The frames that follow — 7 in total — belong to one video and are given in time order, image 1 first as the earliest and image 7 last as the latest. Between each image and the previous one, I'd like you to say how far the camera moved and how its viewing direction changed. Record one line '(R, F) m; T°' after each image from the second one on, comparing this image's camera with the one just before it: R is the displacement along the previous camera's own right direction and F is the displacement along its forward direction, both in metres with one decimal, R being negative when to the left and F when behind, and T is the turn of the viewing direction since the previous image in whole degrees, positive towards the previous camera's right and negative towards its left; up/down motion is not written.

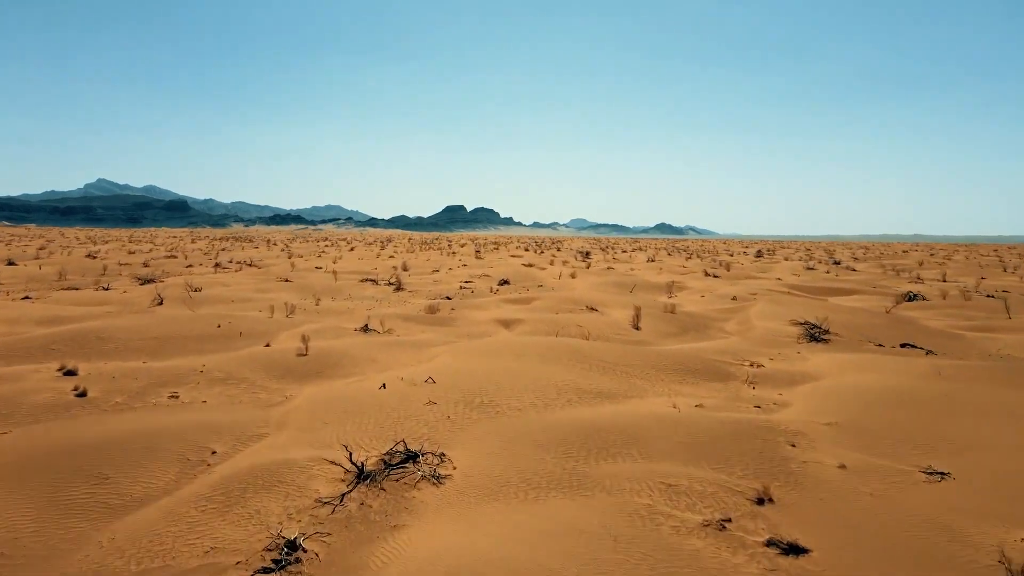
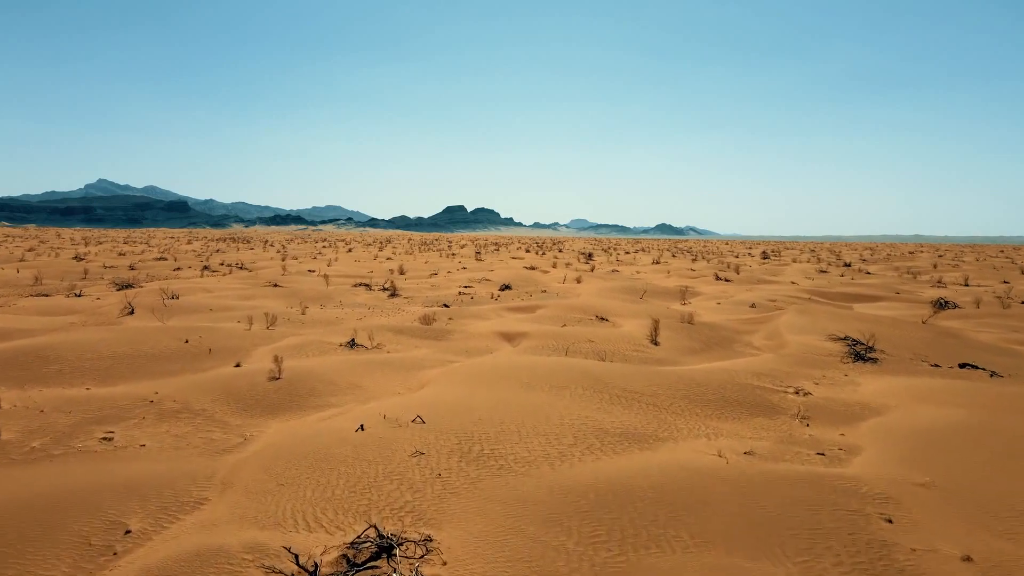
(0.0, +1.0) m; 0°
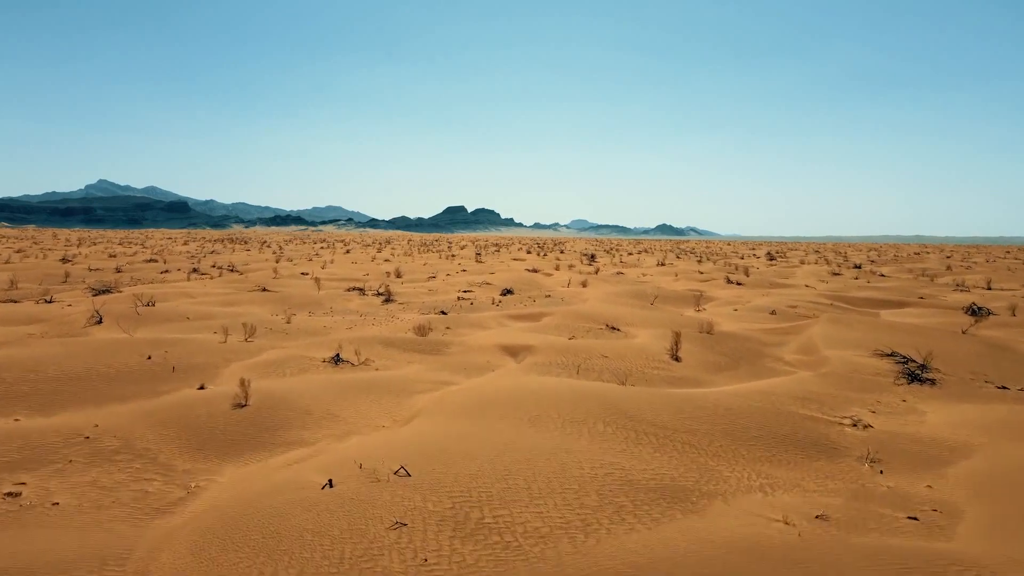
(0.0, +1.0) m; 0°
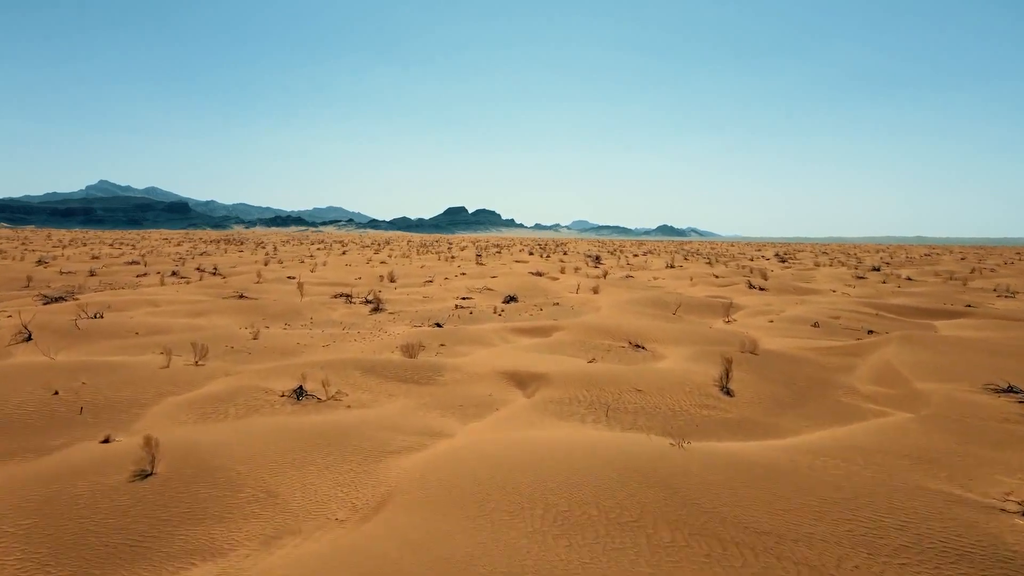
(-0.1, +1.7) m; 0°
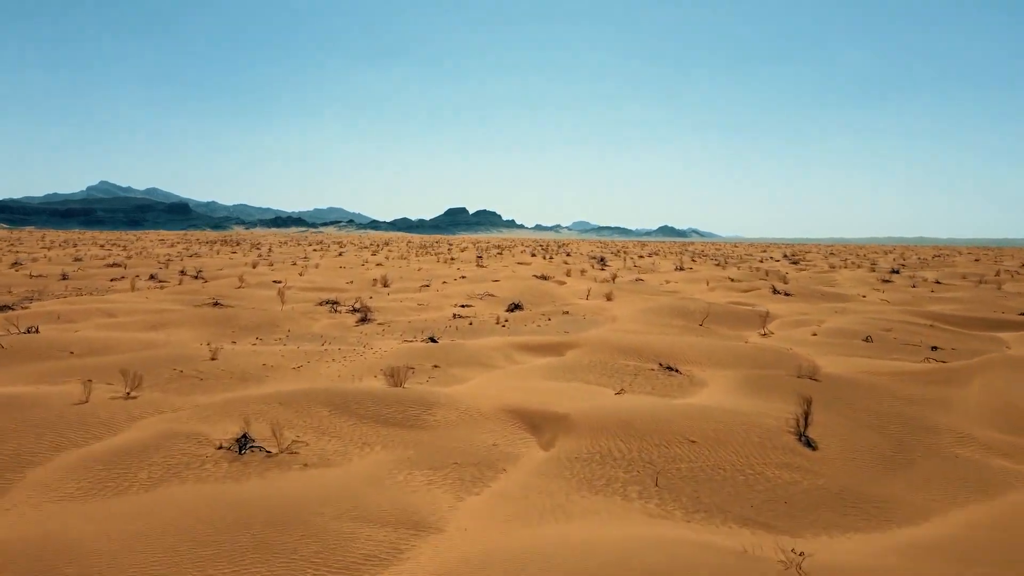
(-0.1, +1.5) m; 0°
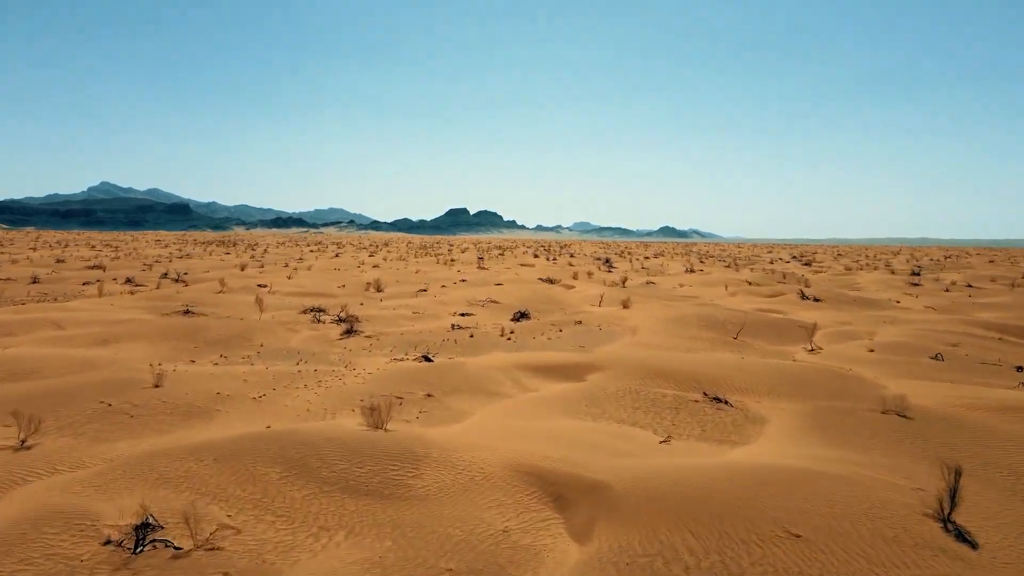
(-0.1, +1.5) m; 0°
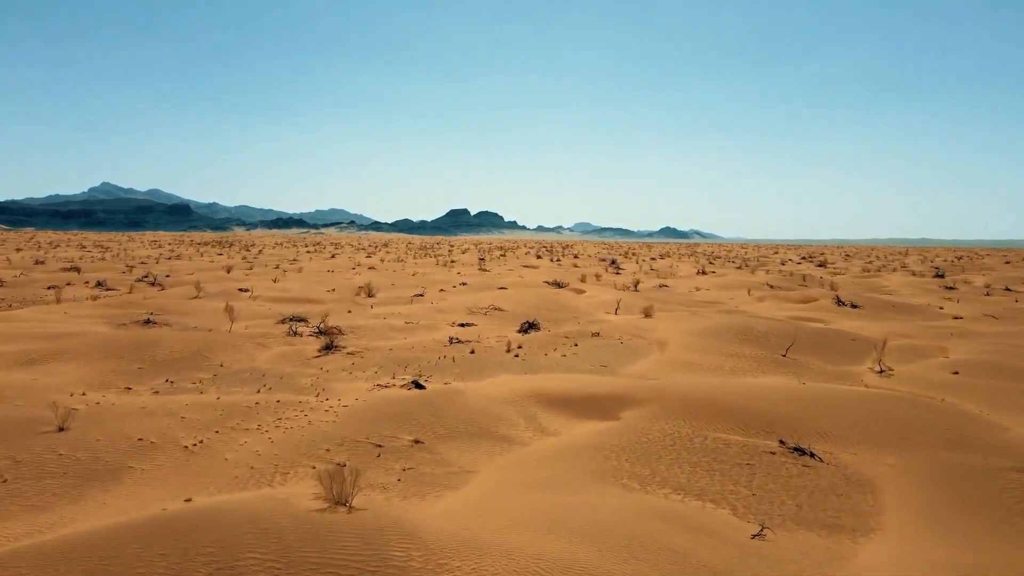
(-0.1, +1.6) m; 0°
